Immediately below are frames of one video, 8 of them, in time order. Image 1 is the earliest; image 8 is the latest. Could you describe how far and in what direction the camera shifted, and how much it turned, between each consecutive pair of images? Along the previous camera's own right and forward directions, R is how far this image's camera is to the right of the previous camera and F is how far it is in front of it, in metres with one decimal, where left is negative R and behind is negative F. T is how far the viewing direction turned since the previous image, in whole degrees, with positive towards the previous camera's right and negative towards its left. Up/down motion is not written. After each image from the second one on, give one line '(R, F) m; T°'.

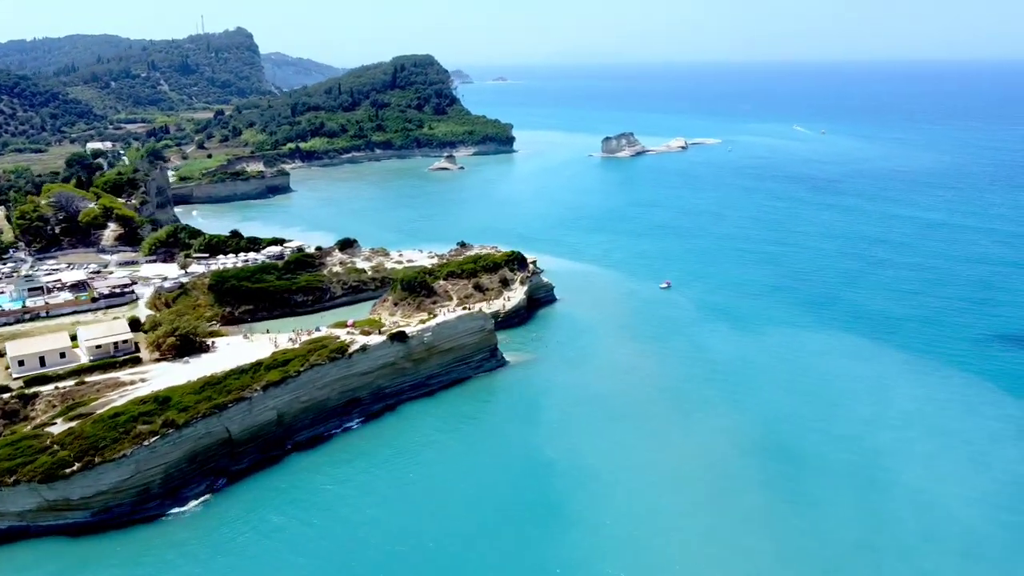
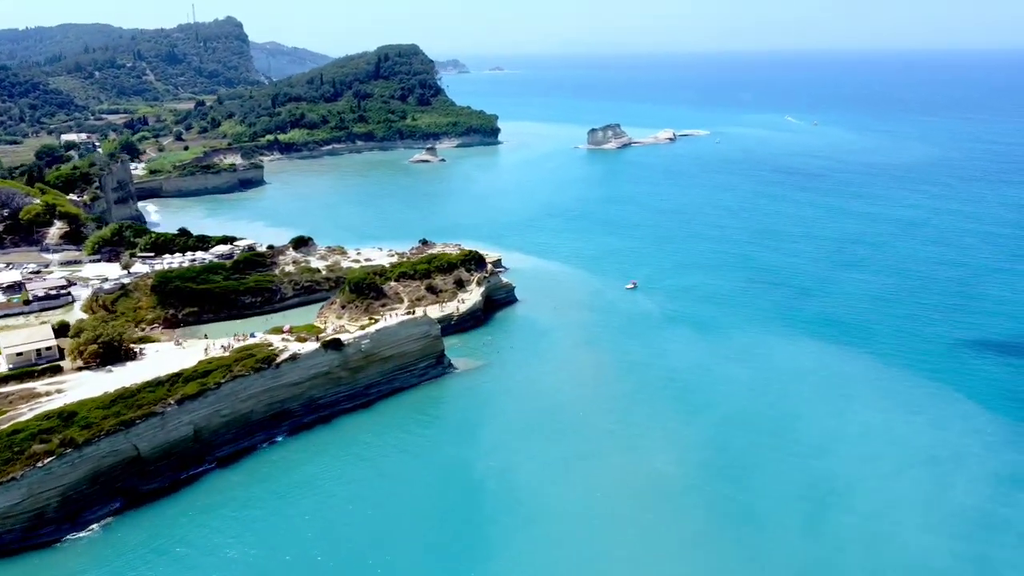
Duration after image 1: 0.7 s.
(+2.6, +2.0) m; 0°
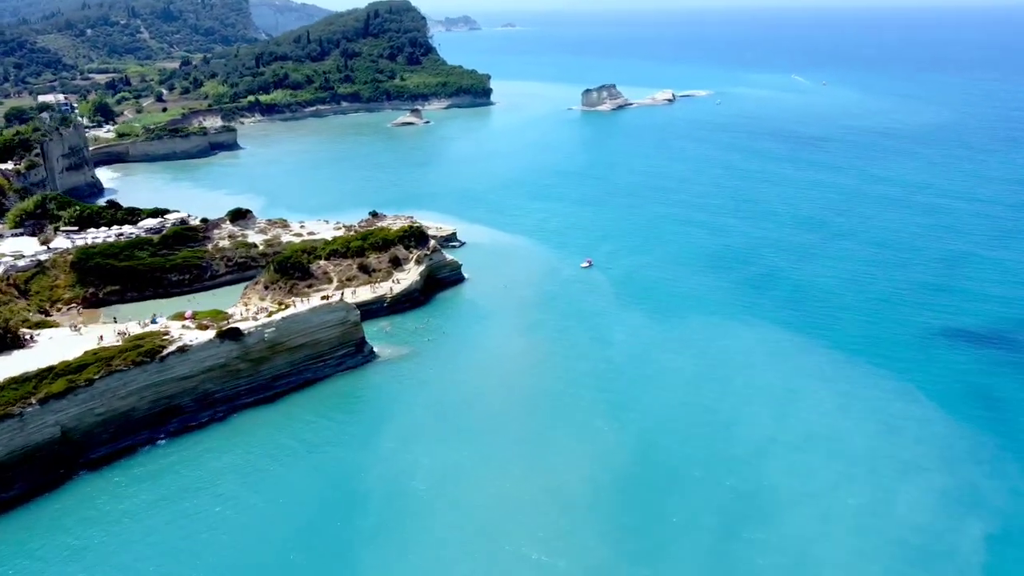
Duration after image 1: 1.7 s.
(+4.1, +3.2) m; -1°
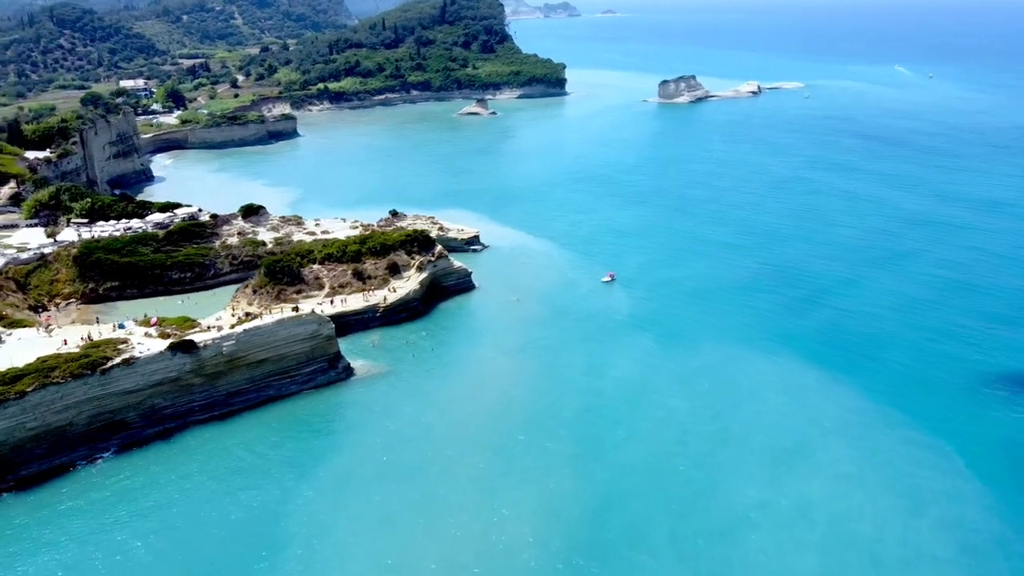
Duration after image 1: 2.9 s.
(+4.4, +3.6) m; -7°
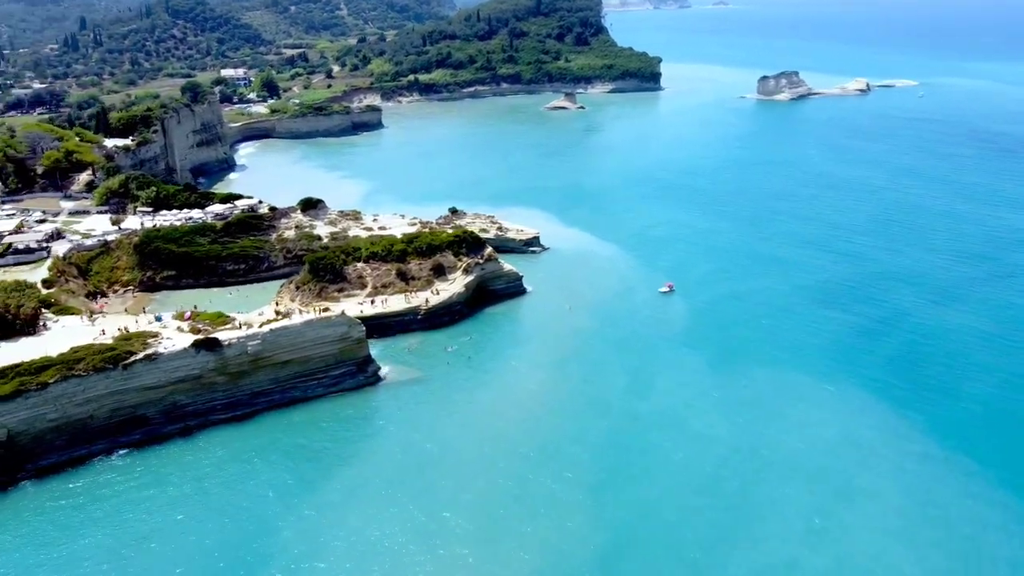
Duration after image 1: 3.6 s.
(+2.4, +1.9) m; -7°
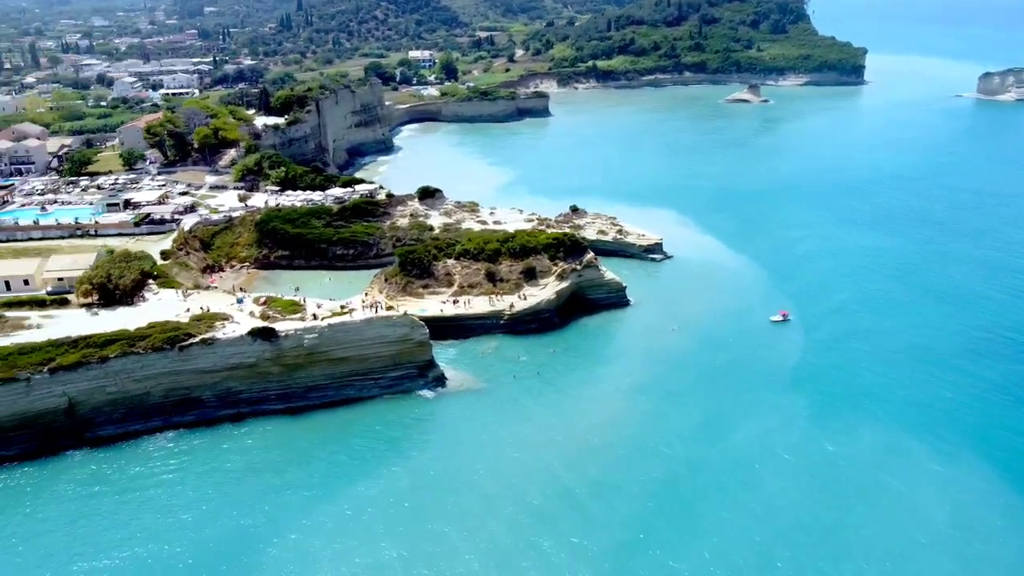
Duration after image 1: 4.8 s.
(+4.3, +3.1) m; -13°
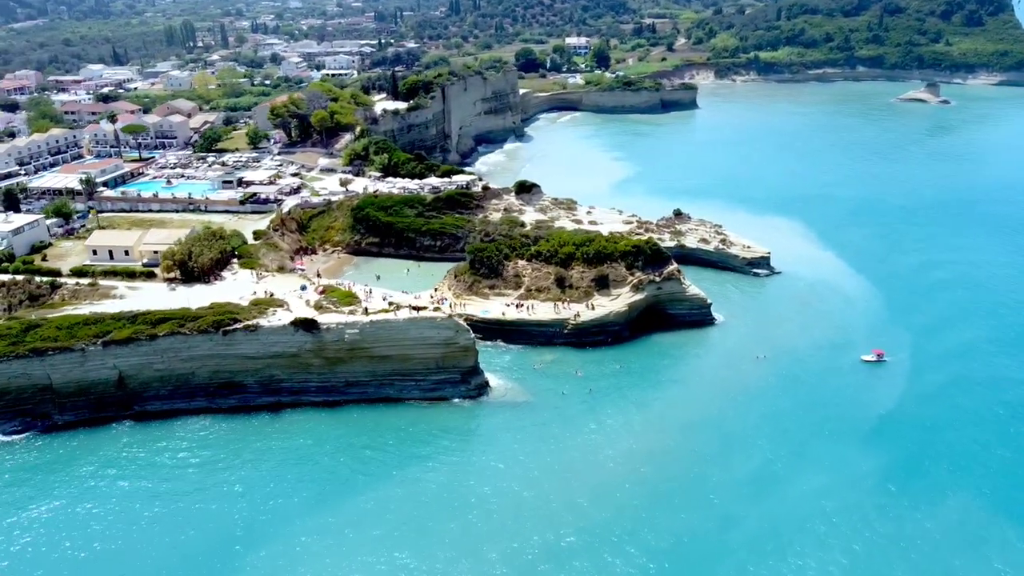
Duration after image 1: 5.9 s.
(+4.0, +2.3) m; -12°
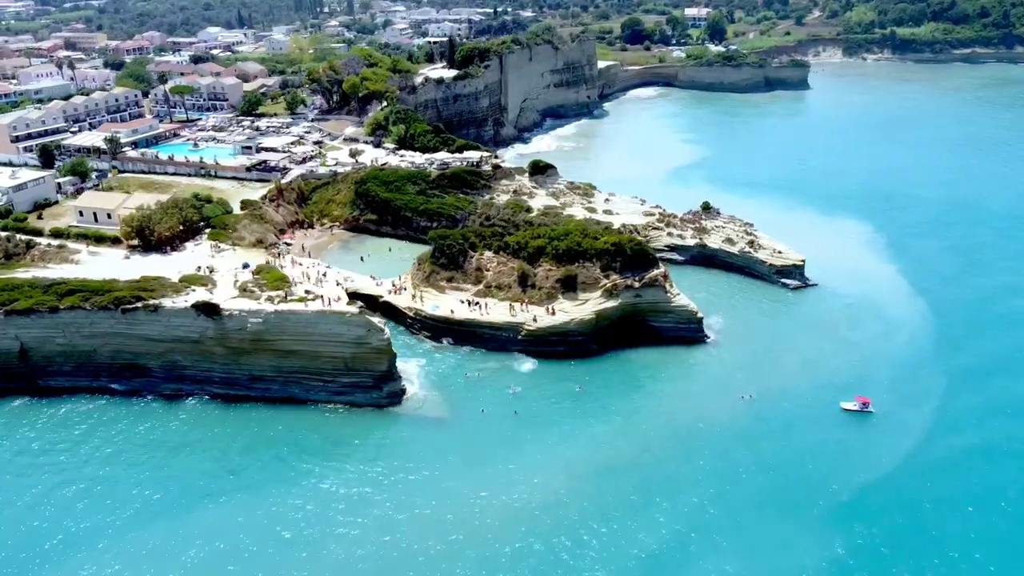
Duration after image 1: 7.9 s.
(+6.8, +4.9) m; -10°
